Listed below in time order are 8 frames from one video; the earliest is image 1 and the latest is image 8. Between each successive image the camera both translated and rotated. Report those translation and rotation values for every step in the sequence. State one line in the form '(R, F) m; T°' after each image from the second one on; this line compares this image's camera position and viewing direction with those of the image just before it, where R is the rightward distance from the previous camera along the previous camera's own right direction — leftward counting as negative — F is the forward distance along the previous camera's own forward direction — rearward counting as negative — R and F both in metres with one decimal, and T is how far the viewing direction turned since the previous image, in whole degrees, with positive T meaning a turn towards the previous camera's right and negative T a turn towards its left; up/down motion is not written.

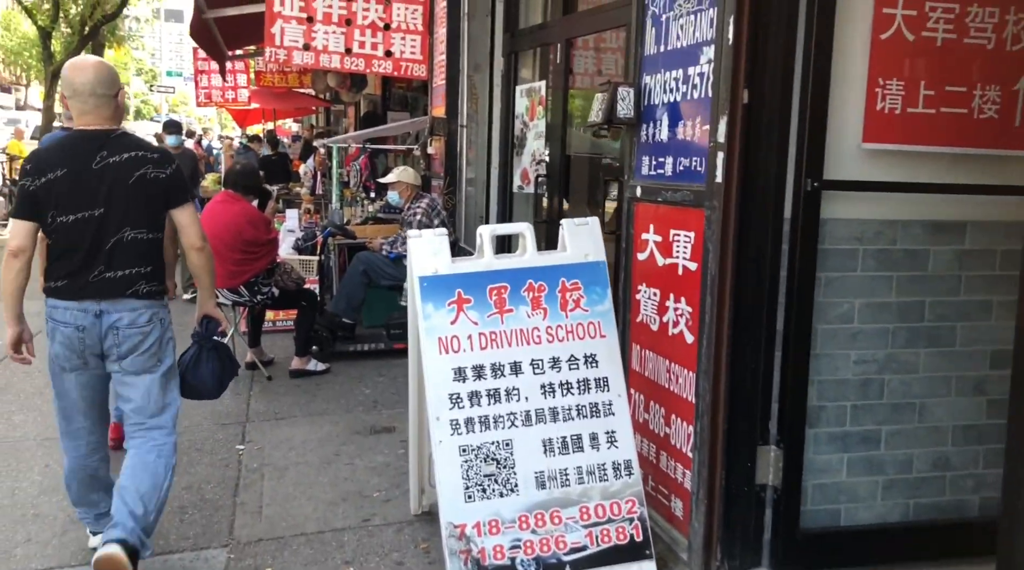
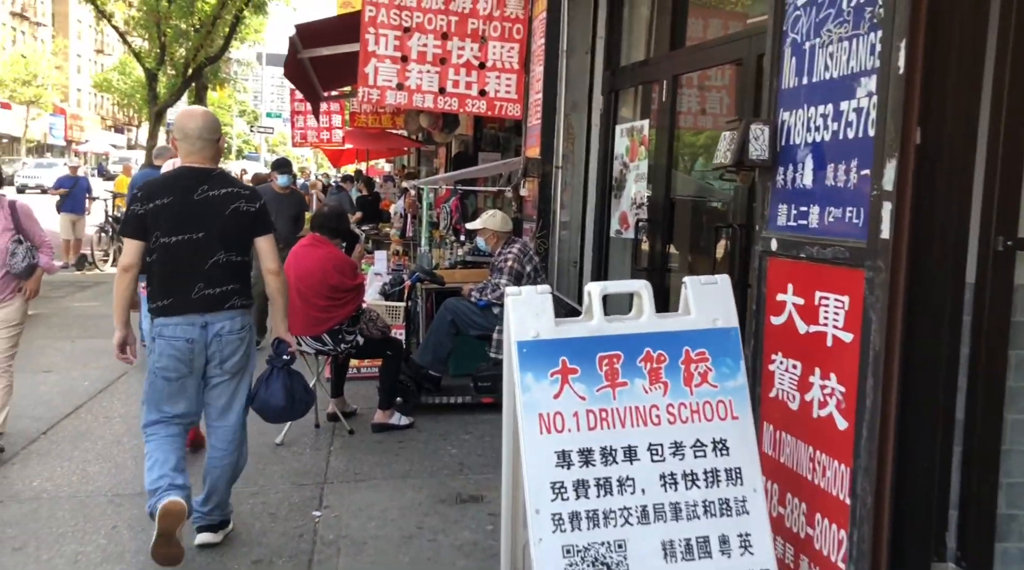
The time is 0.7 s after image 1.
(-0.1, +0.4) m; -6°
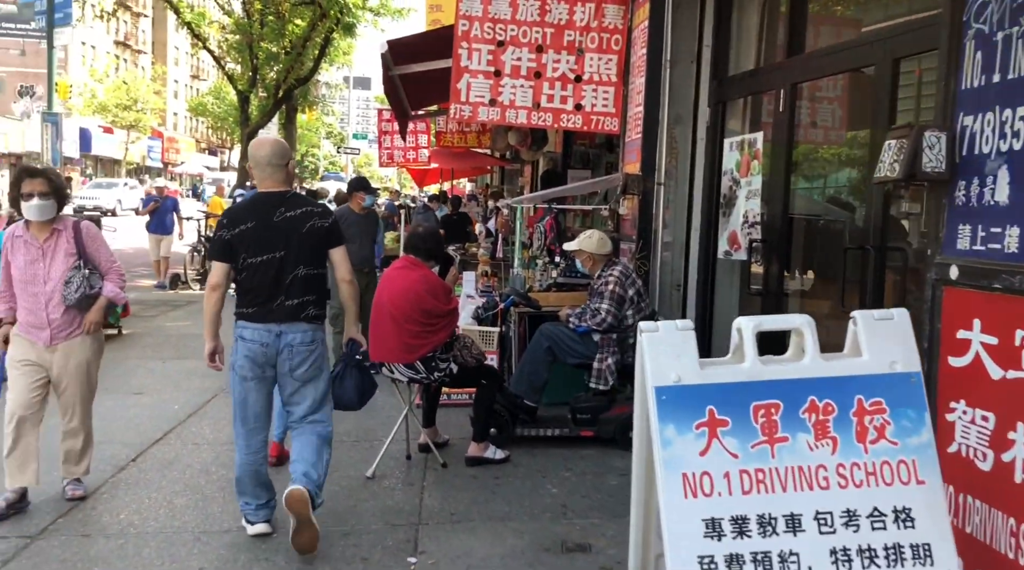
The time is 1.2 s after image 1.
(-0.1, +0.4) m; -5°
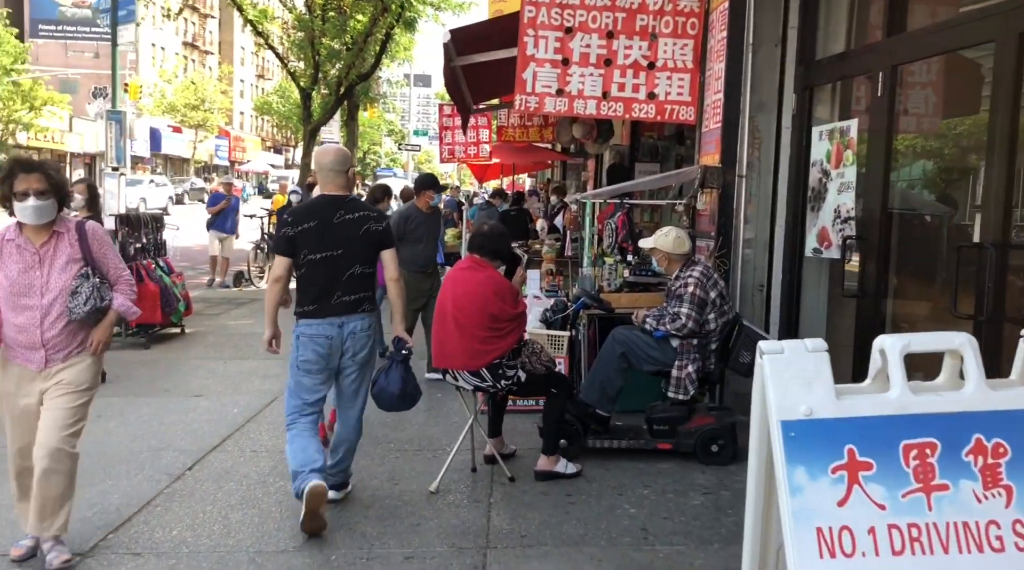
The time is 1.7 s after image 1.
(-0.1, +0.4) m; -4°
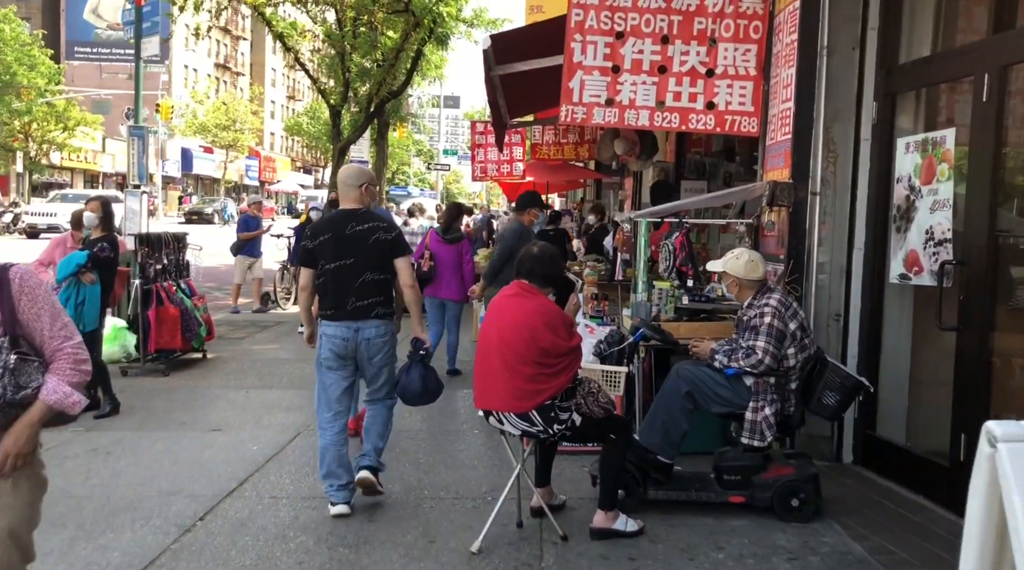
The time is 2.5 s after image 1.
(-0.1, +0.6) m; -2°
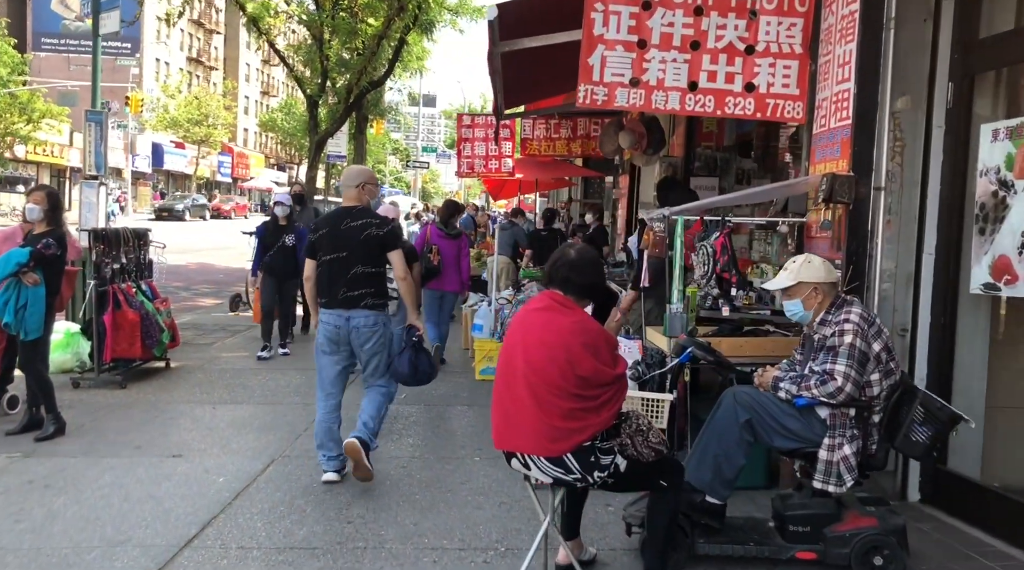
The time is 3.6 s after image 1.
(-0.2, +0.8) m; +2°
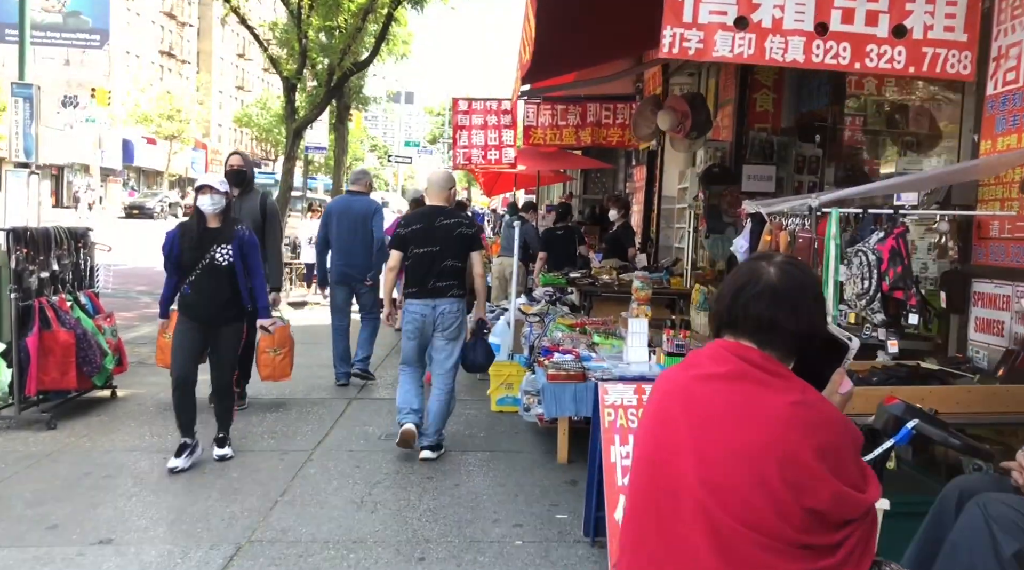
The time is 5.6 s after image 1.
(-0.4, +1.5) m; +1°
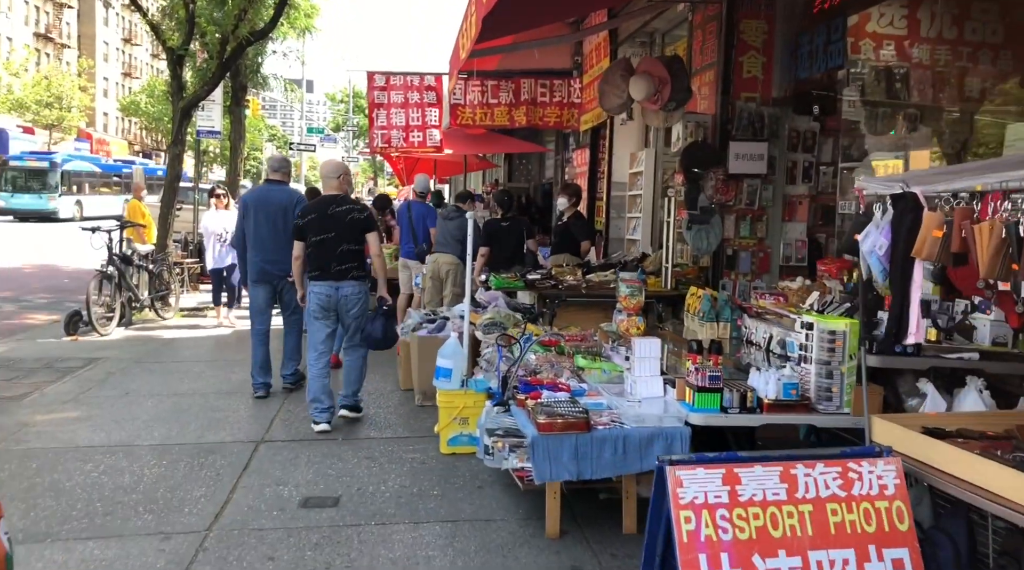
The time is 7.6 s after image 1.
(-0.3, +1.5) m; +6°
